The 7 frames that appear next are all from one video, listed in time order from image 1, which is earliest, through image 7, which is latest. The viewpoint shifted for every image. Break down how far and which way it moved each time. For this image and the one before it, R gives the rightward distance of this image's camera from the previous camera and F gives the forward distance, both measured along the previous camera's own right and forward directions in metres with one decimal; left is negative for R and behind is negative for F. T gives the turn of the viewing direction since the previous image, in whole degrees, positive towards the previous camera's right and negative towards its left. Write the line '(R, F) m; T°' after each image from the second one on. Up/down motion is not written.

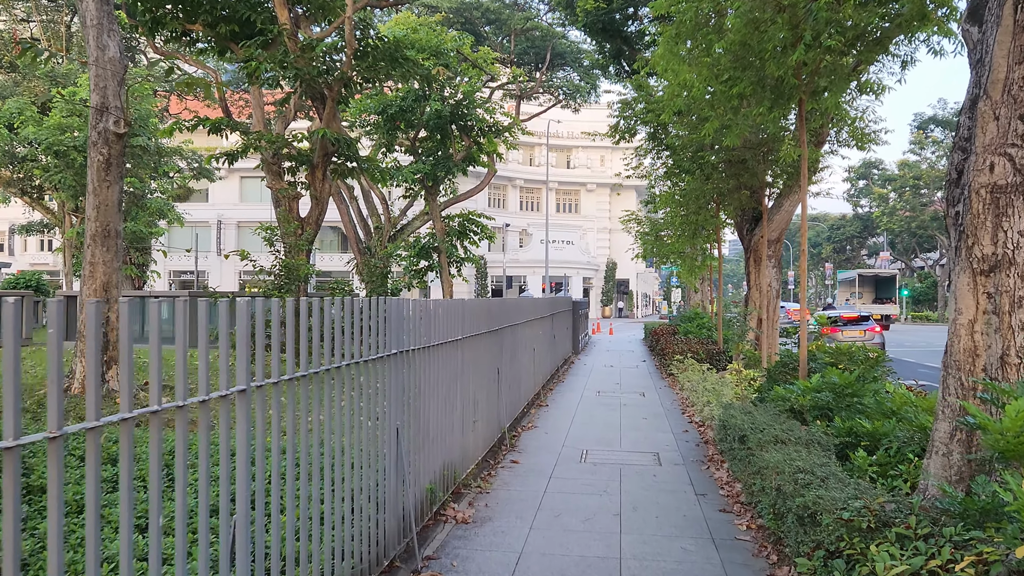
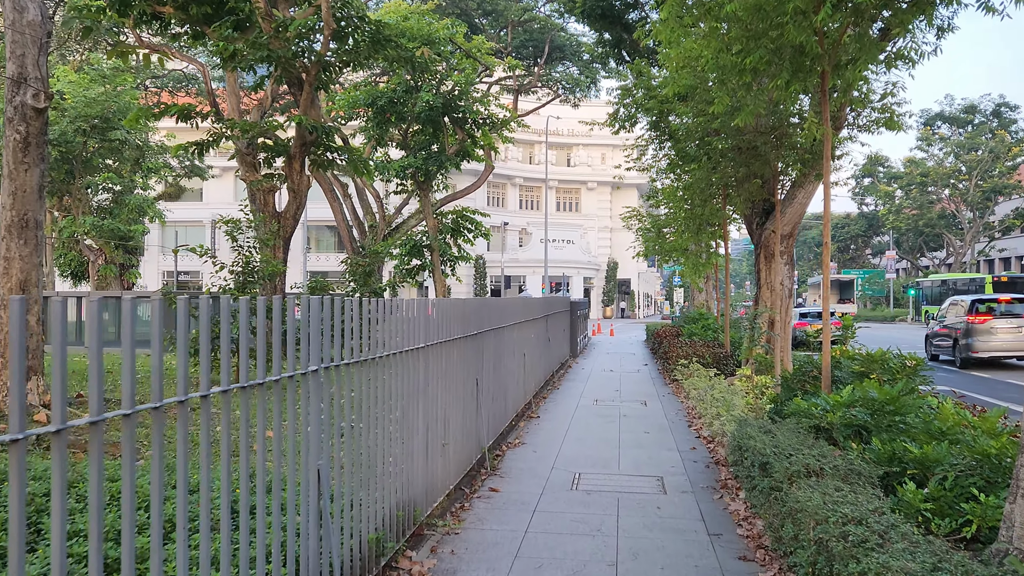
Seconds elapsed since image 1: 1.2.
(+0.1, +0.9) m; 0°
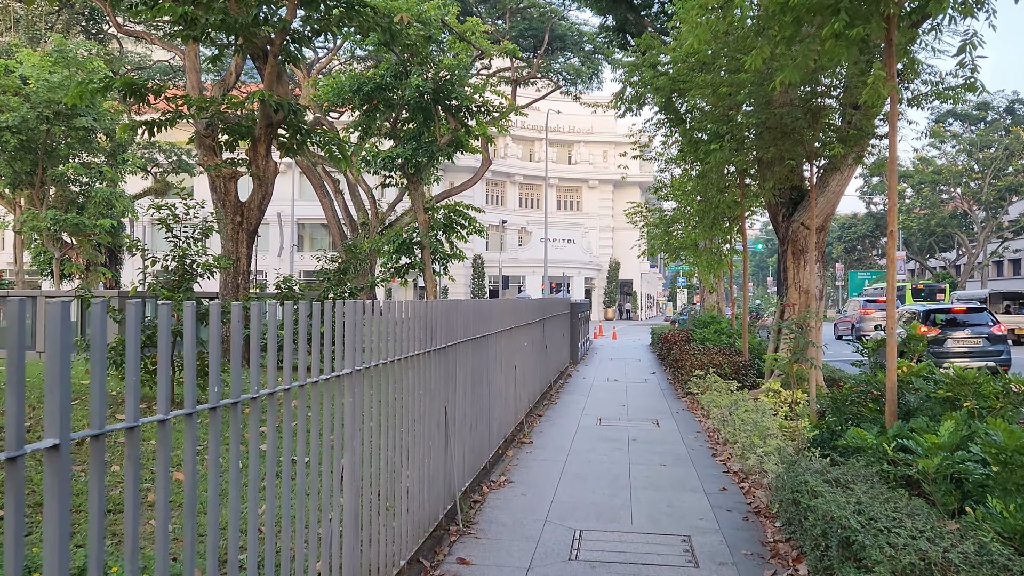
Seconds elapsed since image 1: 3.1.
(+0.1, +1.5) m; 0°
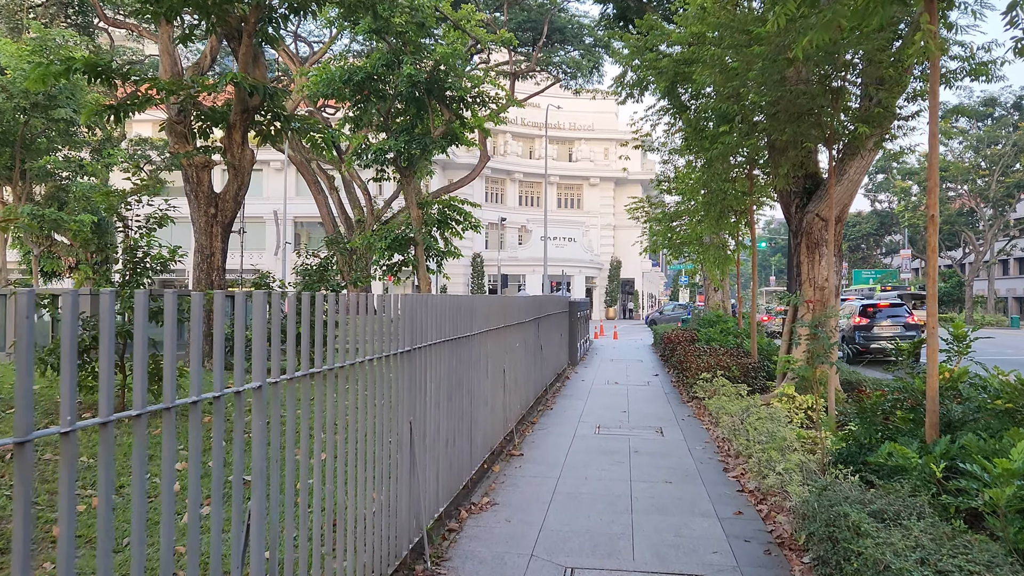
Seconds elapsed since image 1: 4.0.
(+0.1, +0.7) m; 0°
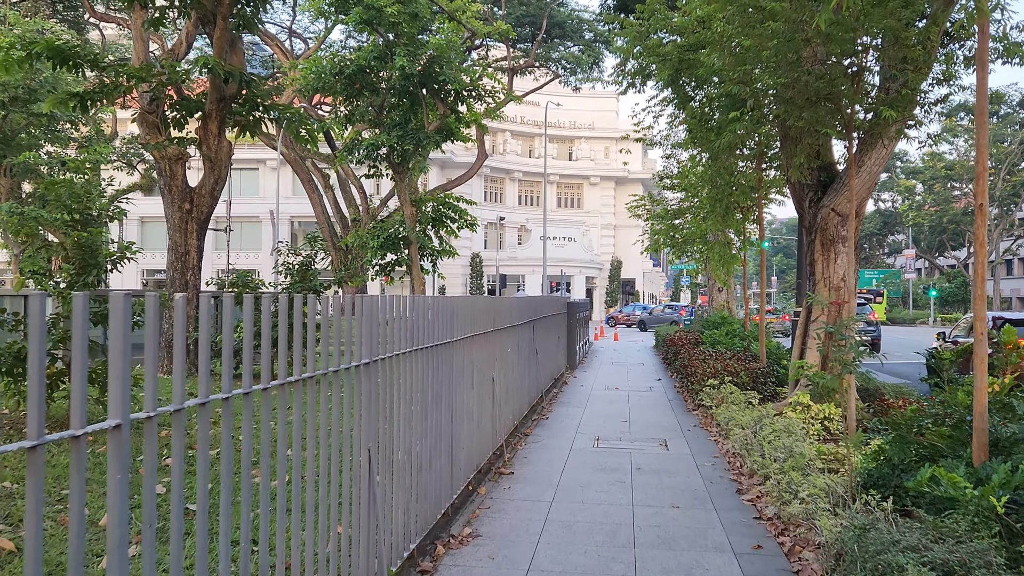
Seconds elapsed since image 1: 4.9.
(+0.1, +0.6) m; 0°
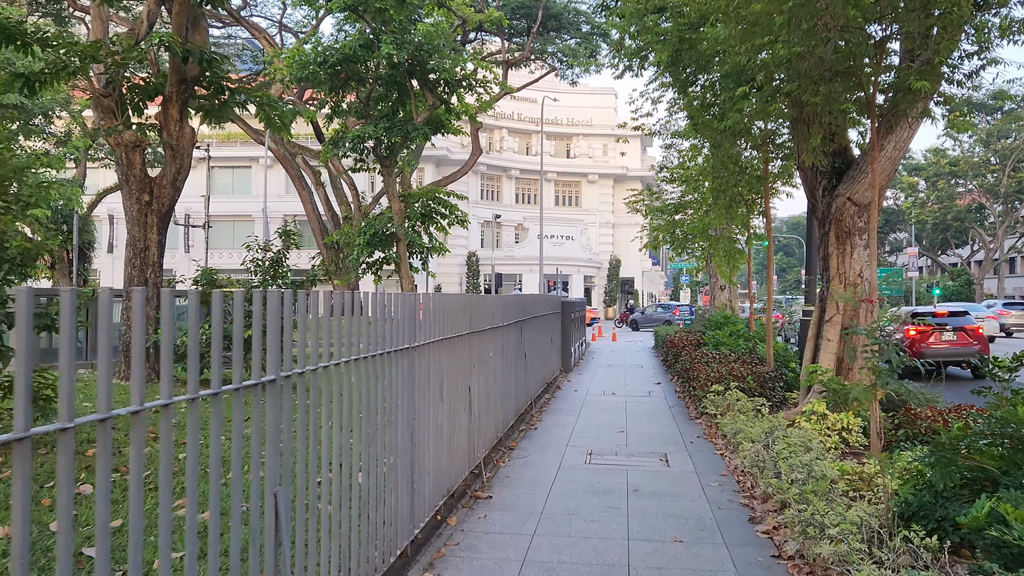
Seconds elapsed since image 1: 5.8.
(+0.1, +0.8) m; 0°
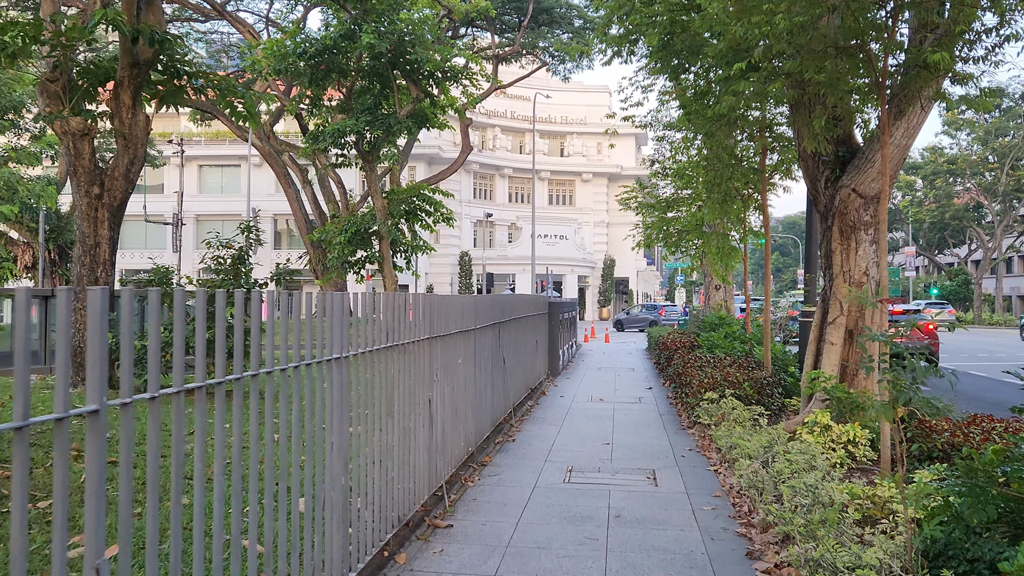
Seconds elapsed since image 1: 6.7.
(+0.2, +0.7) m; 0°
